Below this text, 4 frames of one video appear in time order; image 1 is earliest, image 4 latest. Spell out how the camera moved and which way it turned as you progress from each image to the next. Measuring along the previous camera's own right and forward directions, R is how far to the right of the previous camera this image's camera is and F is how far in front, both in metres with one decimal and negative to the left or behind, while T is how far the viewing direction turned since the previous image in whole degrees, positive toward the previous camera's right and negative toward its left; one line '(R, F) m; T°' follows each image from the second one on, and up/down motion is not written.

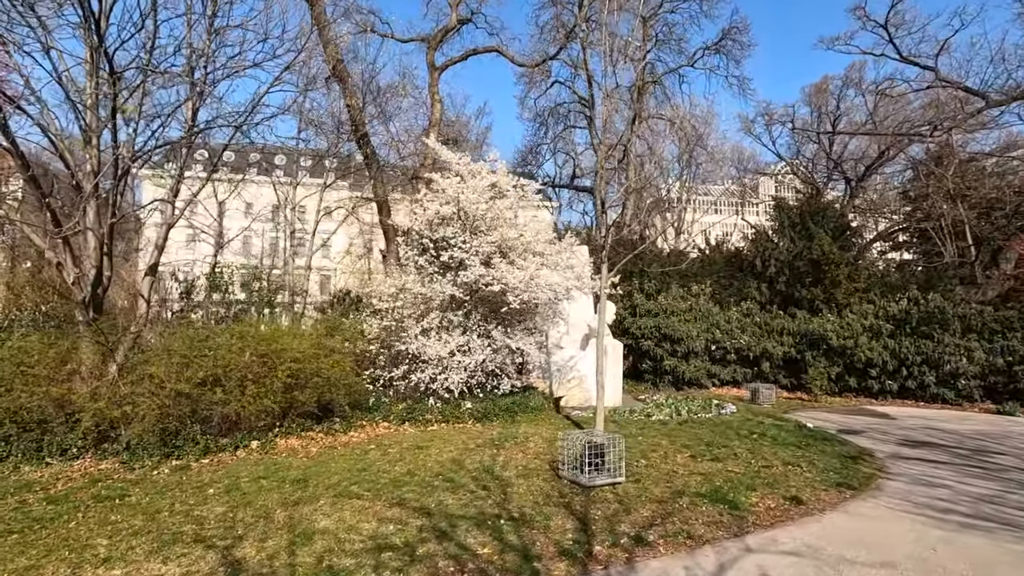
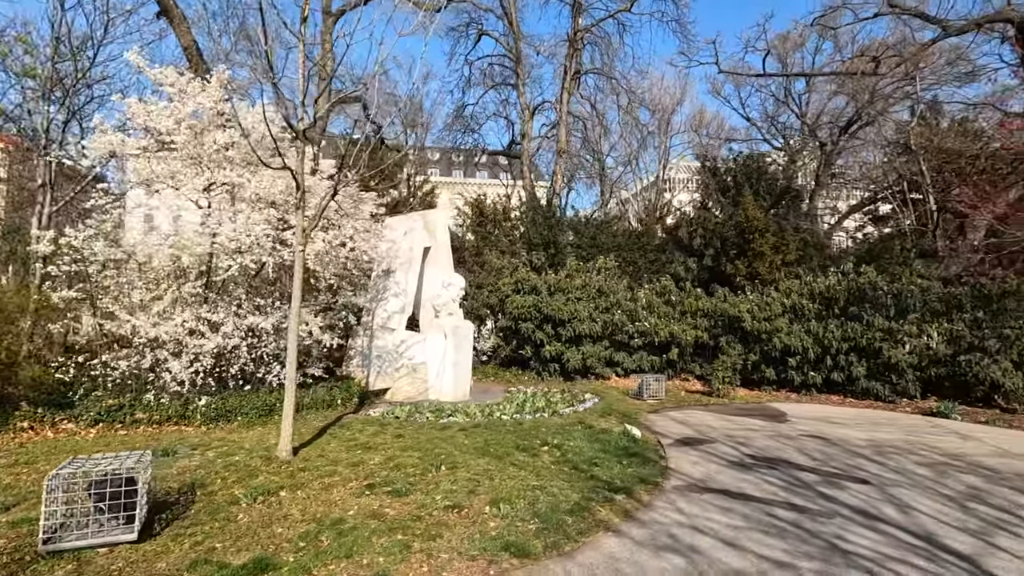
(+4.1, +2.5) m; -2°
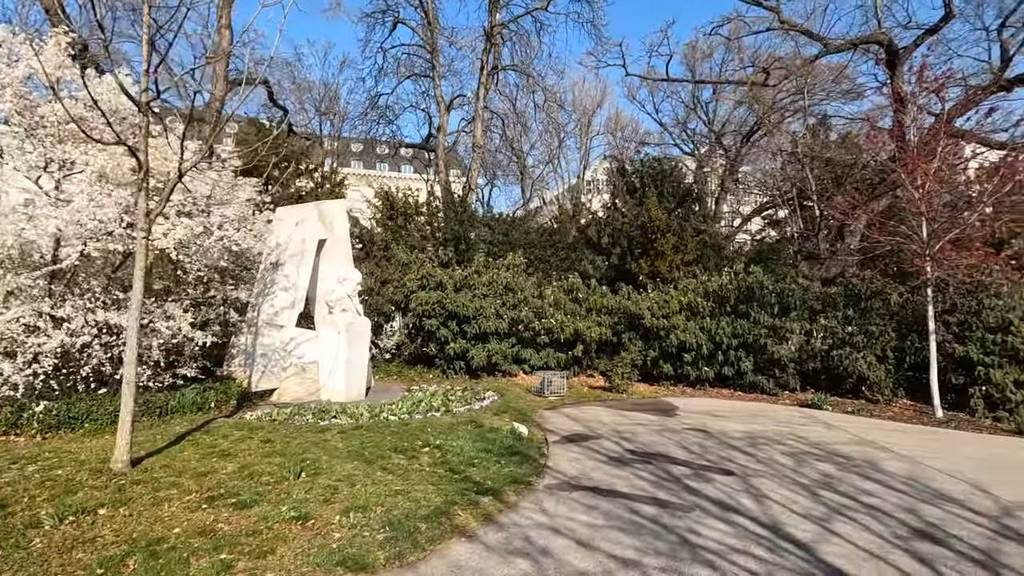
(+0.6, +0.2) m; +8°
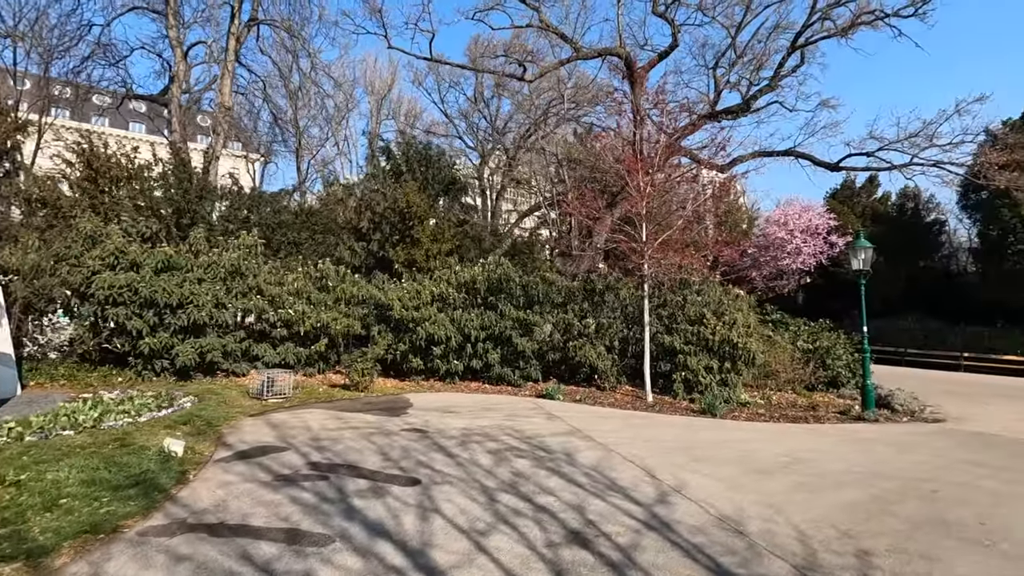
(+1.4, +0.8) m; +21°
